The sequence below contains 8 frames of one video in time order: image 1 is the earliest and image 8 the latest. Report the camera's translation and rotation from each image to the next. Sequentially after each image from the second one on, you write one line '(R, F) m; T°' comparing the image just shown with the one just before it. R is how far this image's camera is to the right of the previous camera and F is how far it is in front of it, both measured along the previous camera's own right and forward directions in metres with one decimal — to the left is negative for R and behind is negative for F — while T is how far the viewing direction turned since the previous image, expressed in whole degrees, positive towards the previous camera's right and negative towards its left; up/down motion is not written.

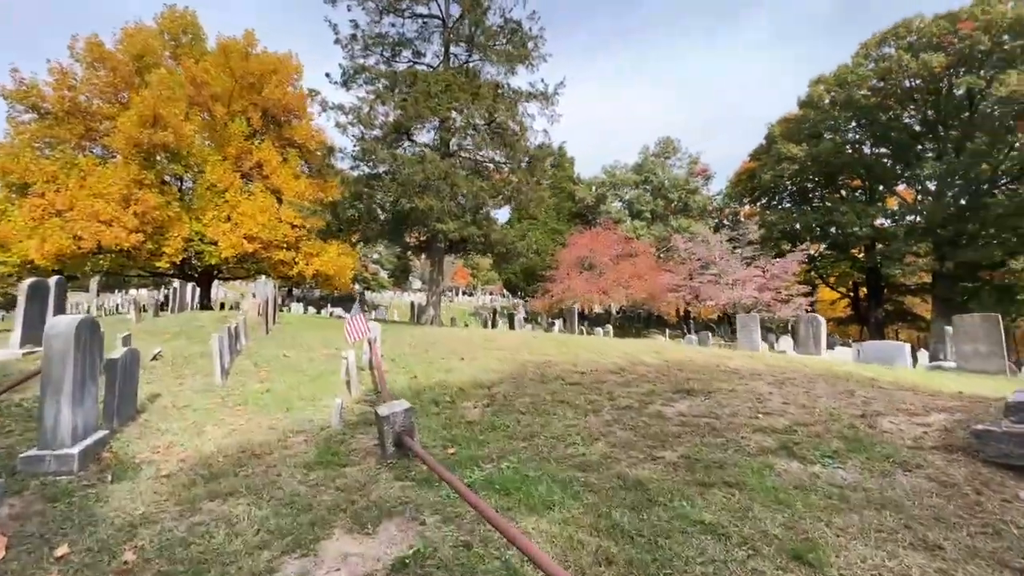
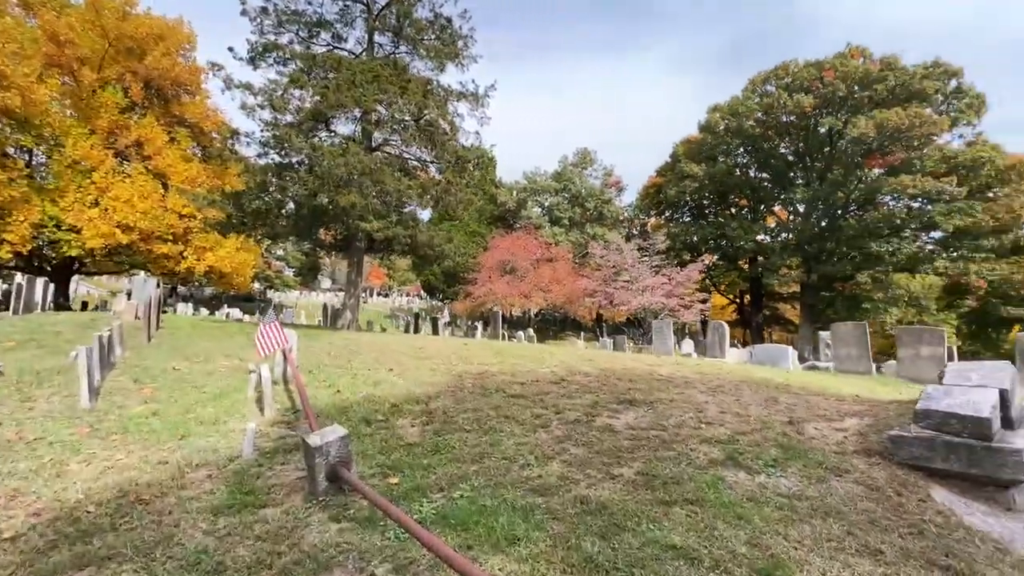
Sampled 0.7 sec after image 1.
(-0.3, +0.3) m; +11°
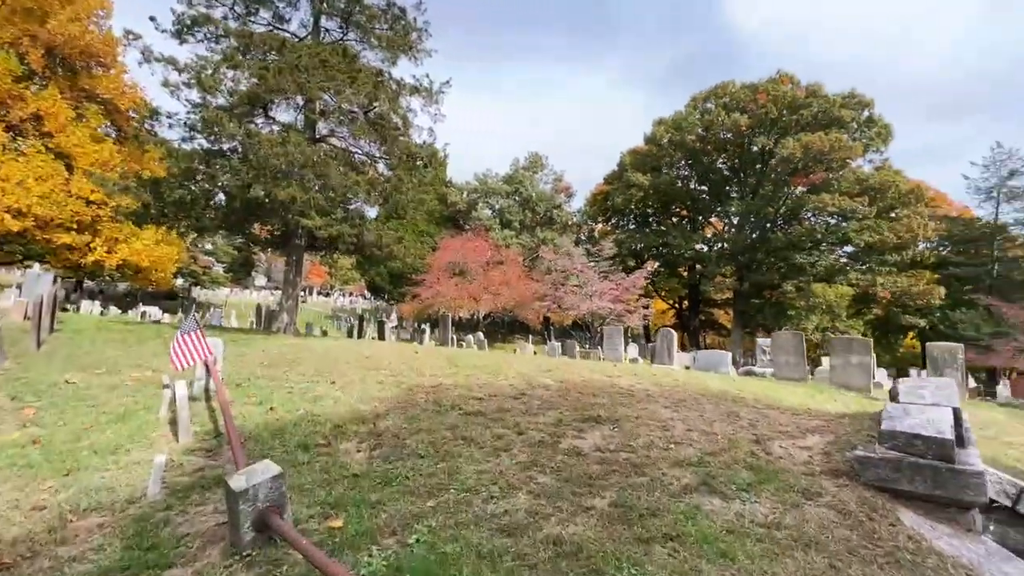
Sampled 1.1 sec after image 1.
(-0.2, +0.4) m; +7°
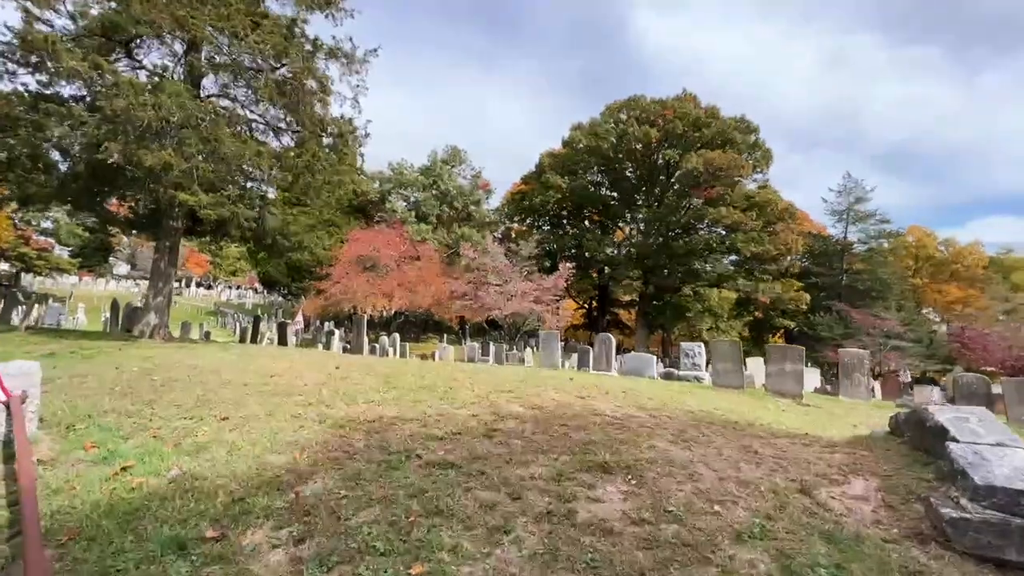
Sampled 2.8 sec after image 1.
(-0.7, +1.4) m; +12°
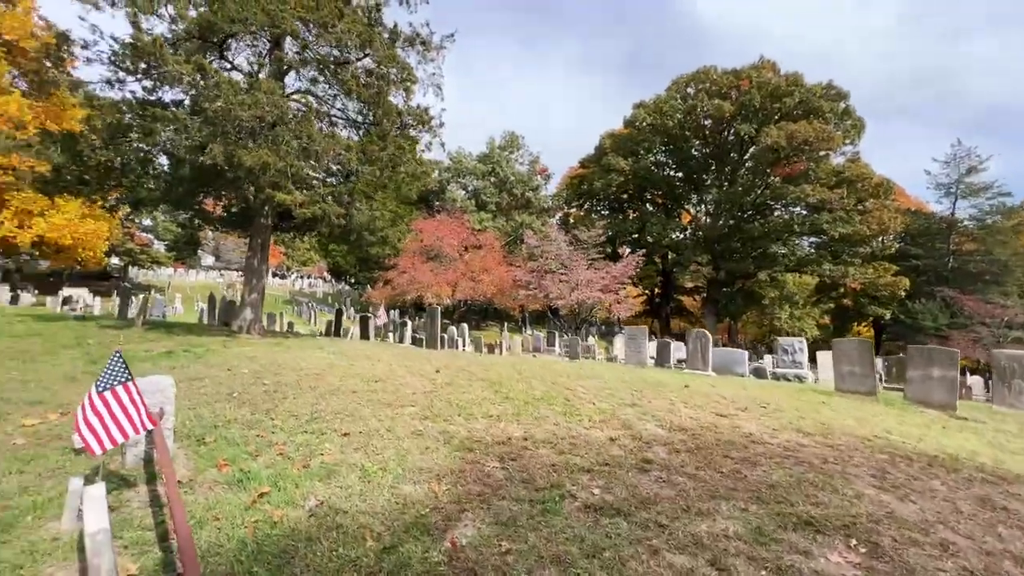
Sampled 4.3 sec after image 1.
(-1.0, +0.6) m; -7°
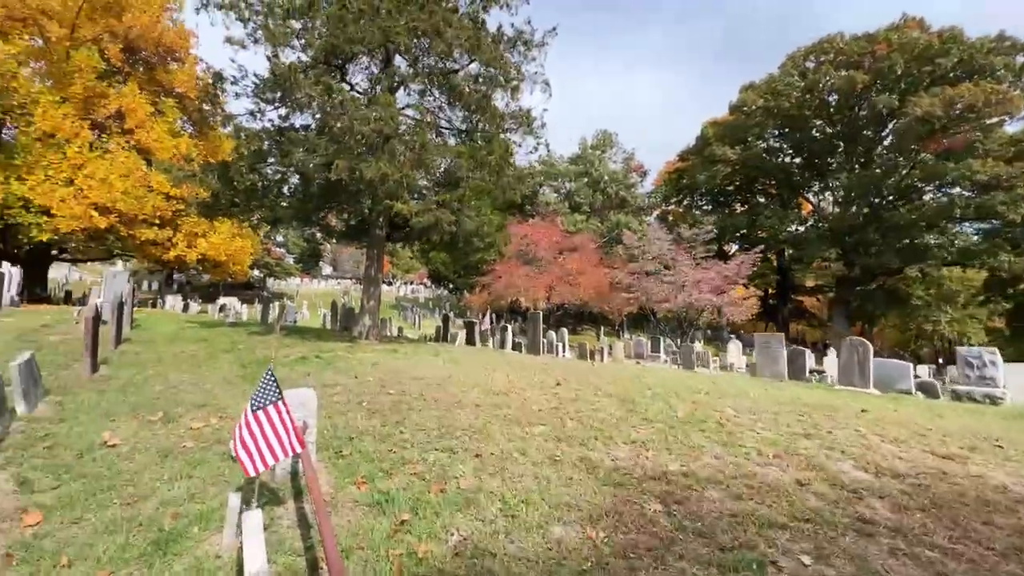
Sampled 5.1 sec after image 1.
(-0.6, +0.5) m; -12°
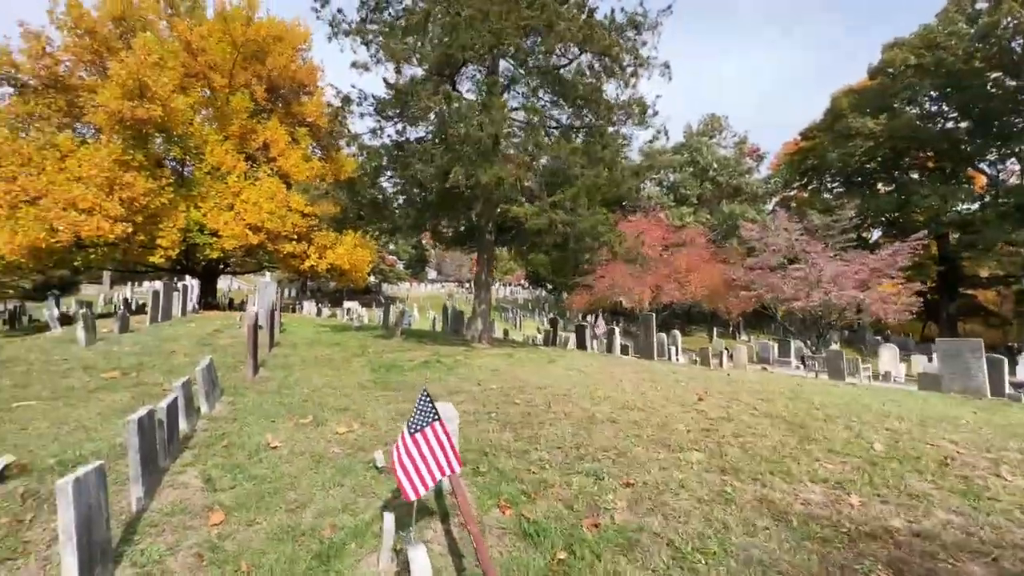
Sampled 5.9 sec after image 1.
(-0.5, +0.4) m; -13°
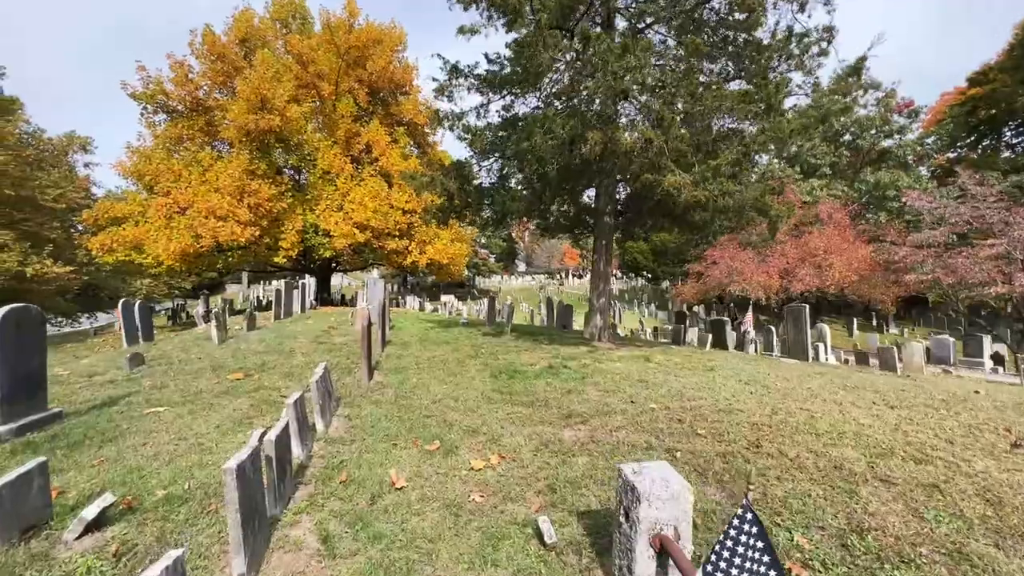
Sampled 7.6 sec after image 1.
(-1.0, +1.5) m; -12°
